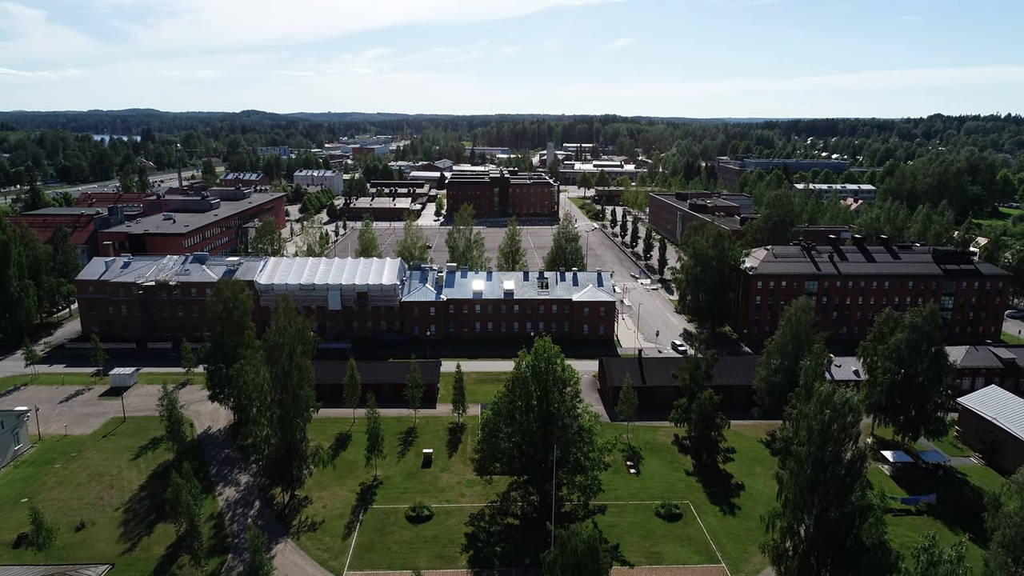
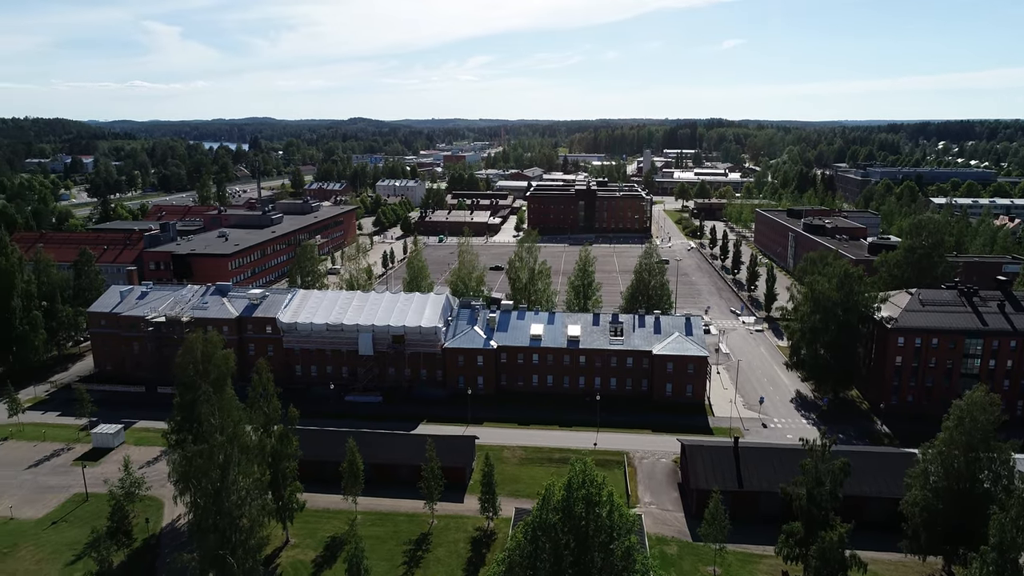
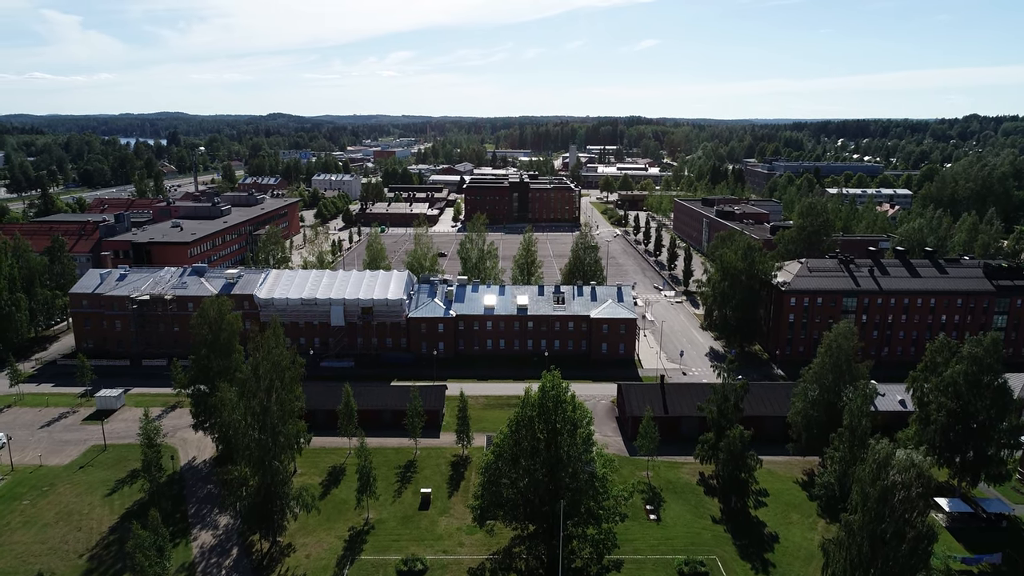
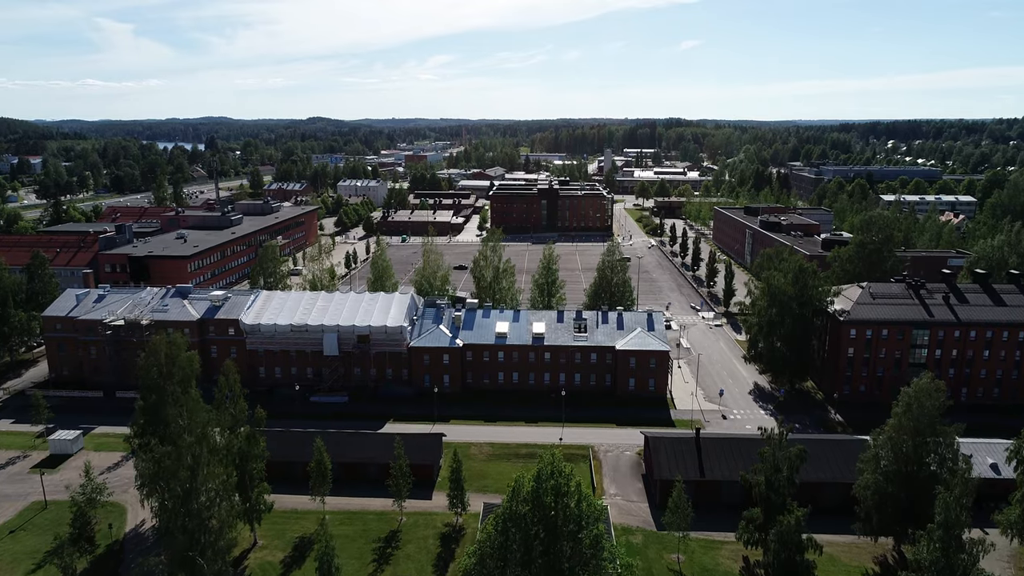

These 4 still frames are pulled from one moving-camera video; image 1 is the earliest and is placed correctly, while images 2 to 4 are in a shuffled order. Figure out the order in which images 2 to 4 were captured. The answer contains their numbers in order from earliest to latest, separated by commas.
3, 4, 2
